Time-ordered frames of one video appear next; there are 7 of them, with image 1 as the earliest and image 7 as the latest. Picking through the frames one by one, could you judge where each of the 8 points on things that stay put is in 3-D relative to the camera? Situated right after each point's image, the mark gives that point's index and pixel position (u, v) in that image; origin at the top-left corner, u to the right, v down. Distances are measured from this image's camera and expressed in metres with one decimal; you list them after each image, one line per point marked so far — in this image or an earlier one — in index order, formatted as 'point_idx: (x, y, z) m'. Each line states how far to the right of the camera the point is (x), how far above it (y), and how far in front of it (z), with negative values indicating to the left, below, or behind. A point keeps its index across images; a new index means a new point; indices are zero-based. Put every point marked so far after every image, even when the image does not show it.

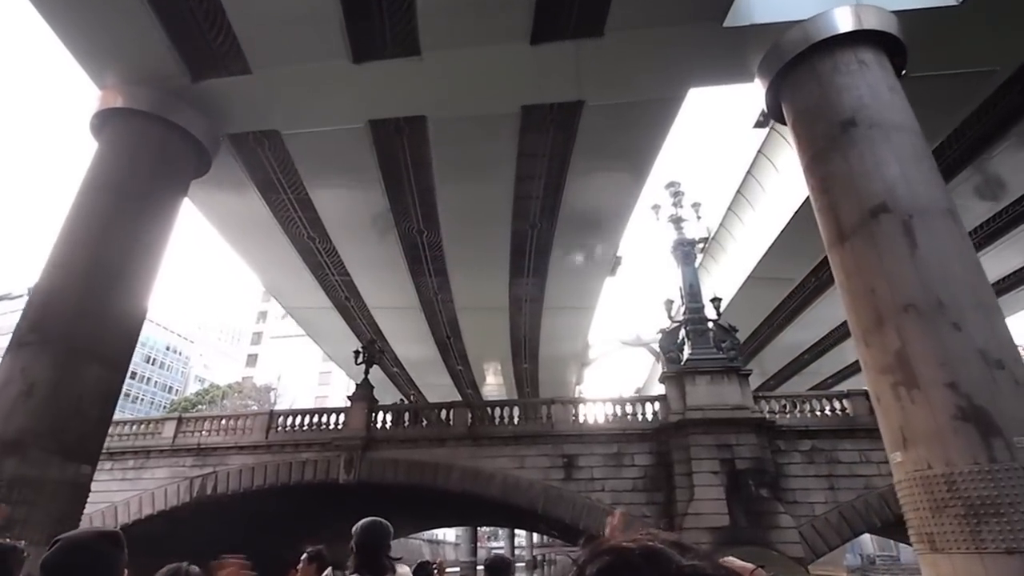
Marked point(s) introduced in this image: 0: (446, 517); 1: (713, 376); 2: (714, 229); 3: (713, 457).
0: (-2.3, -7.9, +18.7) m
1: (+4.9, -2.2, +13.3) m
2: (+6.5, +1.9, +17.5) m
3: (+4.6, -3.9, +12.3) m
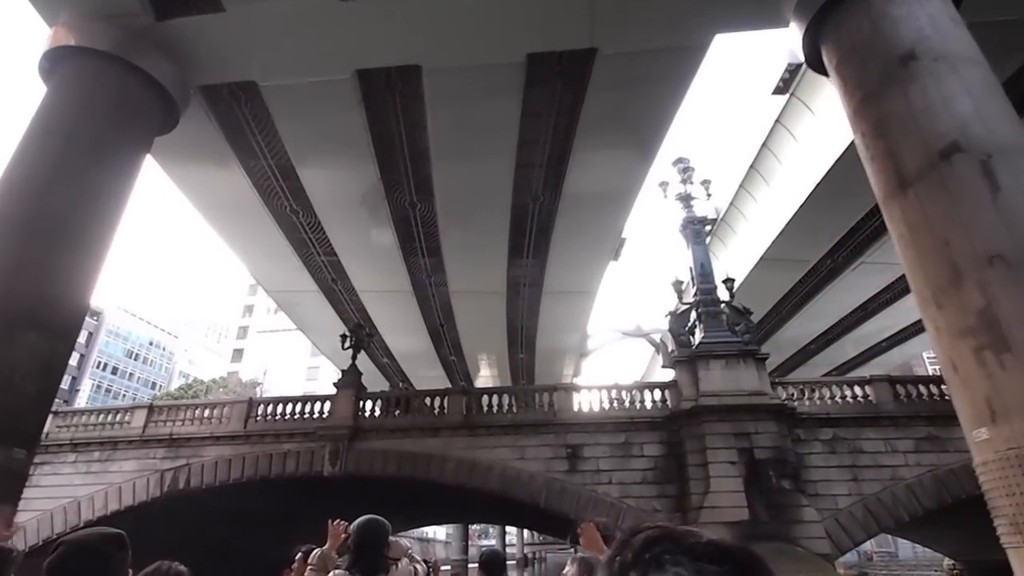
0: (-2.4, -7.3, +17.7) m
1: (+4.9, -1.7, +12.4) m
2: (+6.5, +2.4, +16.6) m
3: (+4.6, -3.4, +11.4) m
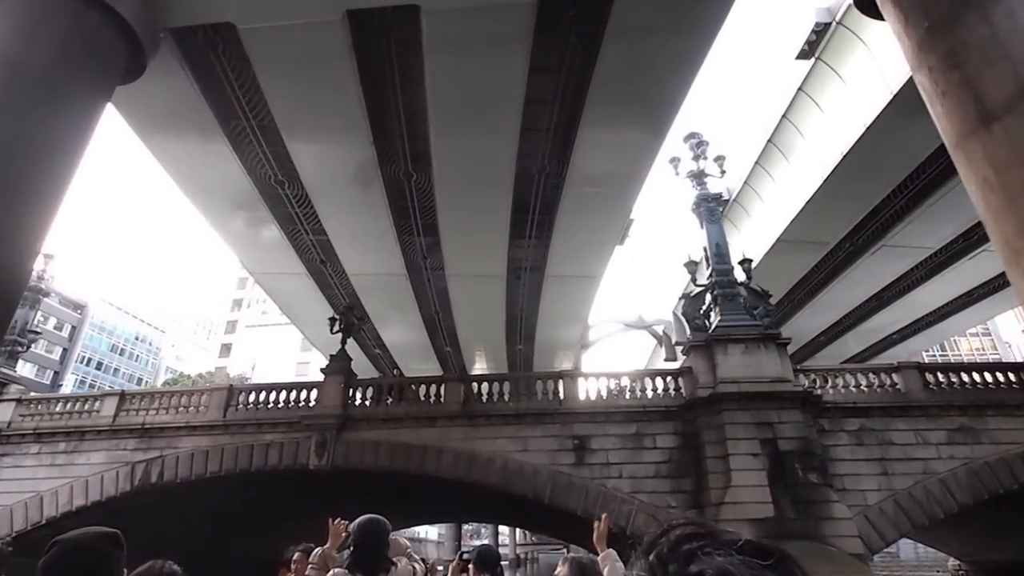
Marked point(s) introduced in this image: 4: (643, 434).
0: (-2.5, -6.9, +16.7) m
1: (+5.0, -1.2, +11.5) m
2: (+6.5, +2.9, +15.7) m
3: (+4.7, -2.9, +10.5) m
4: (+2.8, -3.1, +11.5) m
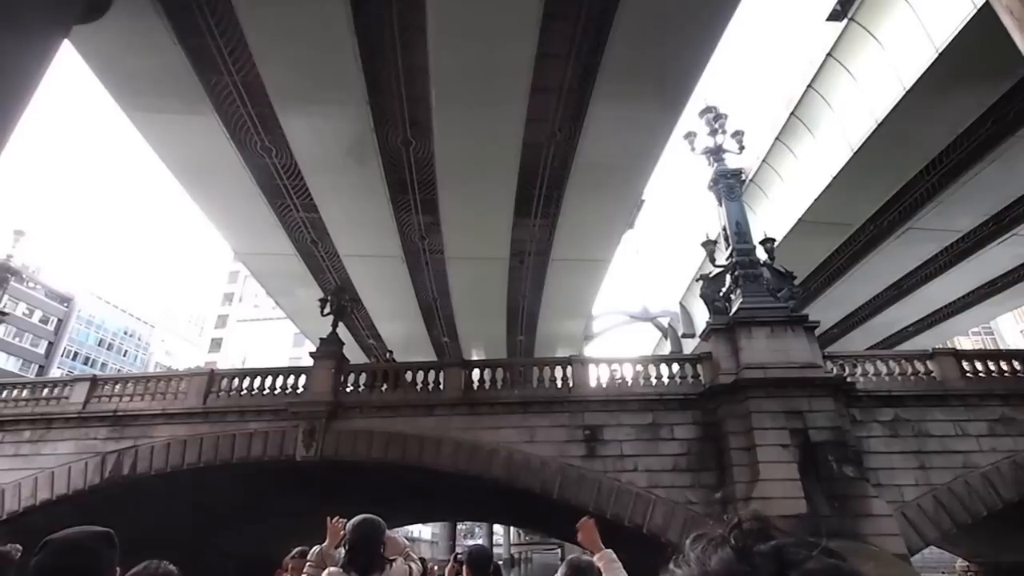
0: (-2.4, -6.4, +15.8) m
1: (+5.1, -0.8, +10.6) m
2: (+6.6, +3.3, +14.9) m
3: (+4.8, -2.5, +9.6) m
4: (+2.9, -2.7, +10.6) m
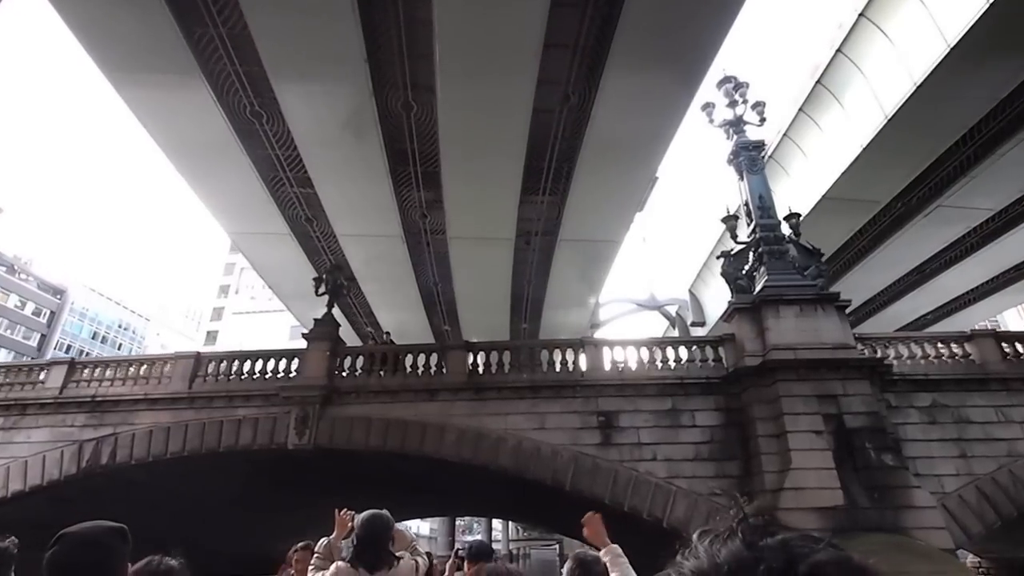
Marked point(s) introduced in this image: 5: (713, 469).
0: (-2.3, -5.9, +15.0) m
1: (+5.3, -0.3, +9.8) m
2: (+6.8, +3.7, +14.1) m
3: (+4.9, -2.0, +8.9) m
4: (+3.1, -2.2, +9.8) m
5: (+3.5, -3.1, +9.4) m
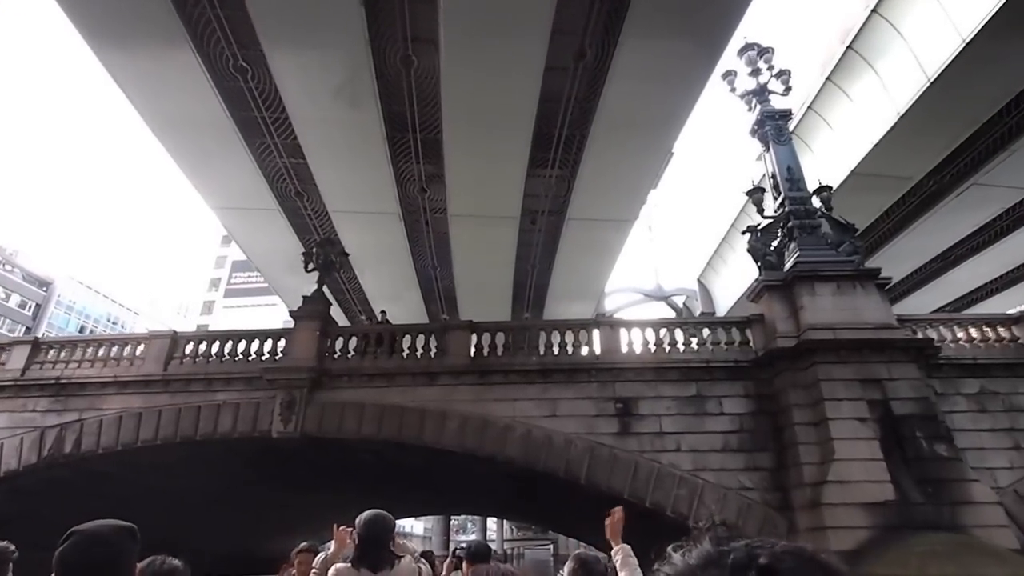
0: (-2.2, -5.4, +14.1) m
1: (+5.4, +0.1, +9.0) m
2: (+6.9, +4.1, +13.2) m
3: (+5.1, -1.6, +8.0) m
4: (+3.2, -1.8, +9.0) m
5: (+3.6, -2.7, +8.5) m
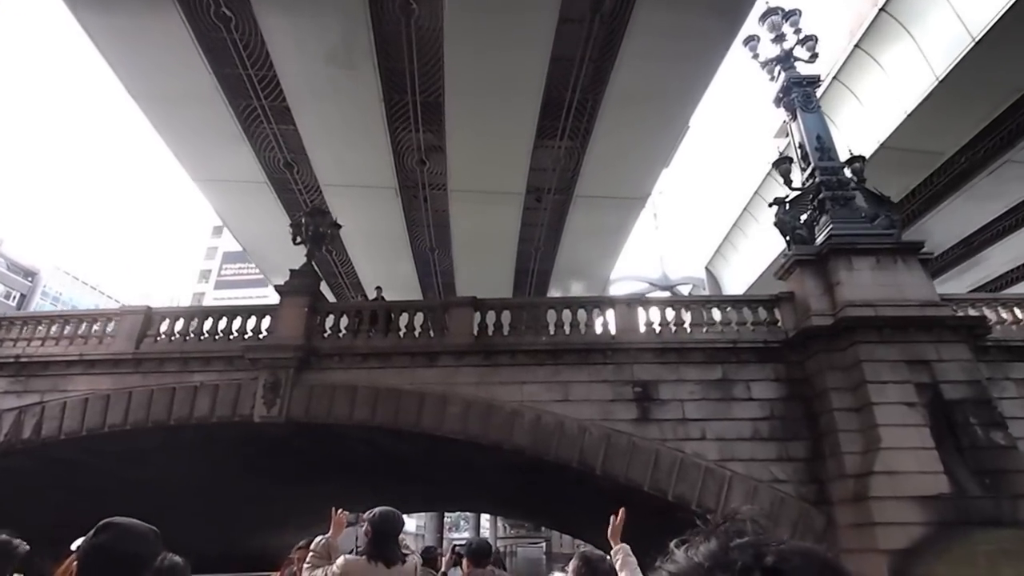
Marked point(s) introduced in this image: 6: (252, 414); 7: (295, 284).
0: (-2.2, -5.0, +13.3) m
1: (+5.6, +0.4, +8.2) m
2: (+7.0, +4.5, +12.5) m
3: (+5.2, -1.3, +7.2) m
4: (+3.3, -1.4, +8.2) m
5: (+3.7, -2.3, +7.7) m
6: (-4.0, -1.9, +8.3) m
7: (-3.7, +0.1, +9.2) m
